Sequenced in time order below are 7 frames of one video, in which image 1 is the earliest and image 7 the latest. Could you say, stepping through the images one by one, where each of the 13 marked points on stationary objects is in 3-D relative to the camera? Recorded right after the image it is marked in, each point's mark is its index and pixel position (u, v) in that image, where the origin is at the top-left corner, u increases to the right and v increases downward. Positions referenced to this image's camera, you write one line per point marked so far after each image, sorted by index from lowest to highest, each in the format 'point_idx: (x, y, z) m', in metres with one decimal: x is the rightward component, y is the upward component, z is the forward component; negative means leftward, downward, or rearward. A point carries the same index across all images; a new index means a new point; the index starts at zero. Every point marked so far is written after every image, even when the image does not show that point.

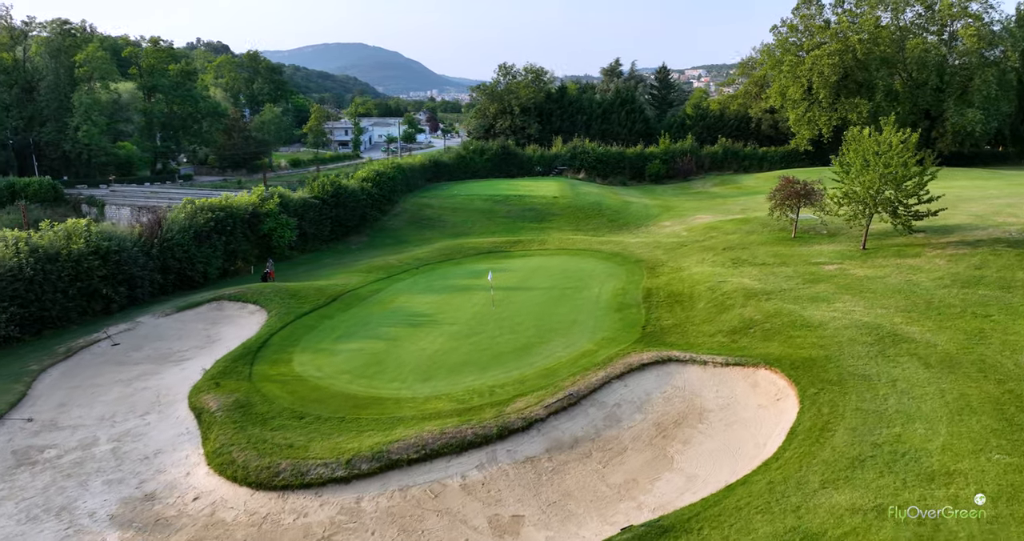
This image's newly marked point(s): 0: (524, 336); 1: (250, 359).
0: (+0.3, -1.8, +19.0) m
1: (-6.5, -2.2, +17.7) m
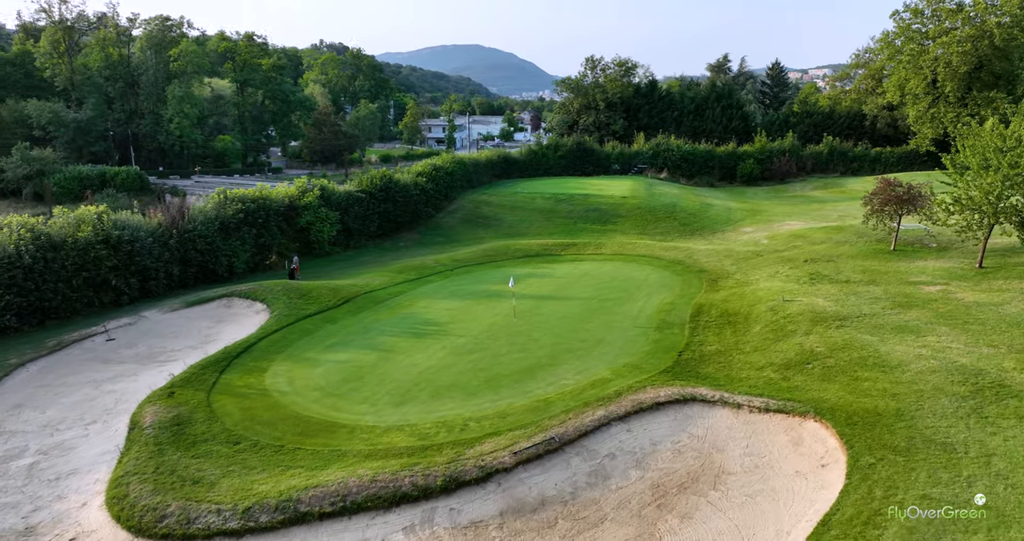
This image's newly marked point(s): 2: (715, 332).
0: (+0.4, -2.0, +16.2) m
1: (-6.5, -2.1, +15.9) m
2: (+4.9, -1.5, +17.4) m
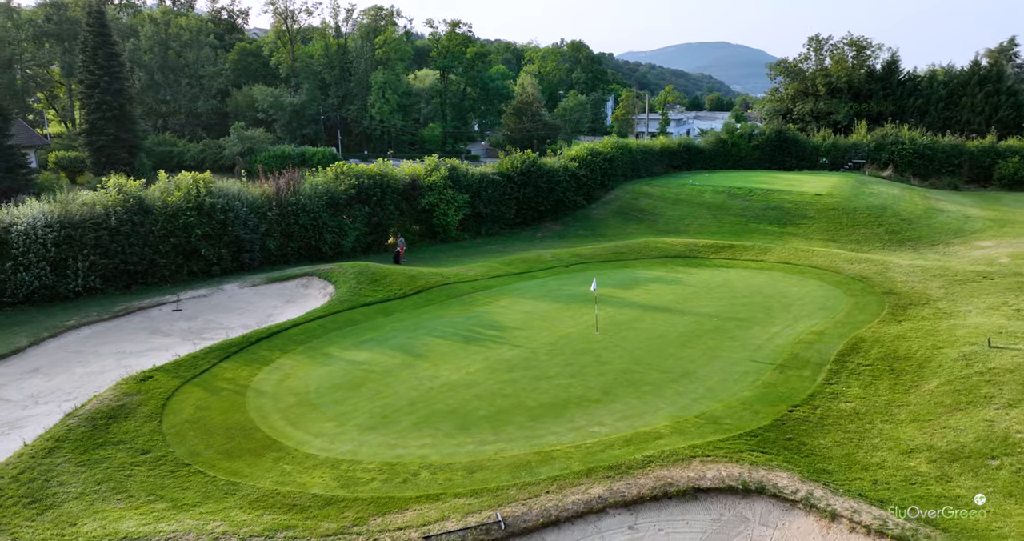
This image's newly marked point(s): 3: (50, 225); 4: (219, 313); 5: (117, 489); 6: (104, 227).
0: (+1.1, -2.0, +12.0) m
1: (-5.5, -1.6, +13.9) m
2: (+5.8, -1.9, +11.8) m
3: (-11.7, +1.2, +18.0) m
4: (-7.5, -1.1, +18.2) m
5: (-4.8, -2.7, +8.7) m
6: (-10.8, +1.2, +18.8) m
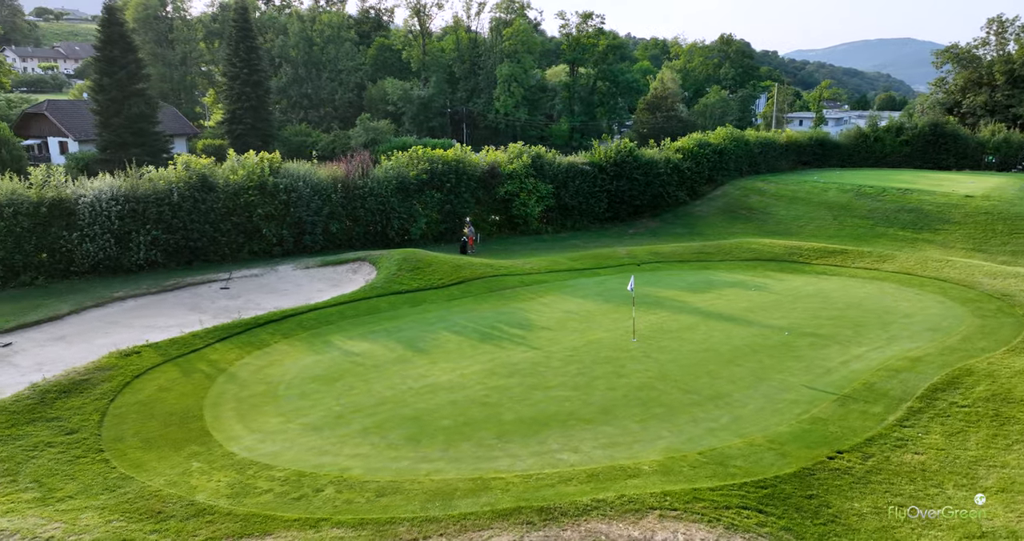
0: (+0.9, -1.8, +10.0) m
1: (-5.2, -1.1, +13.2) m
2: (+5.4, -2.0, +8.9) m
3: (-10.3, +1.9, +18.4) m
4: (-6.2, -0.6, +17.8) m
5: (-5.6, -2.2, +8.0) m
6: (-9.3, +1.8, +19.1) m
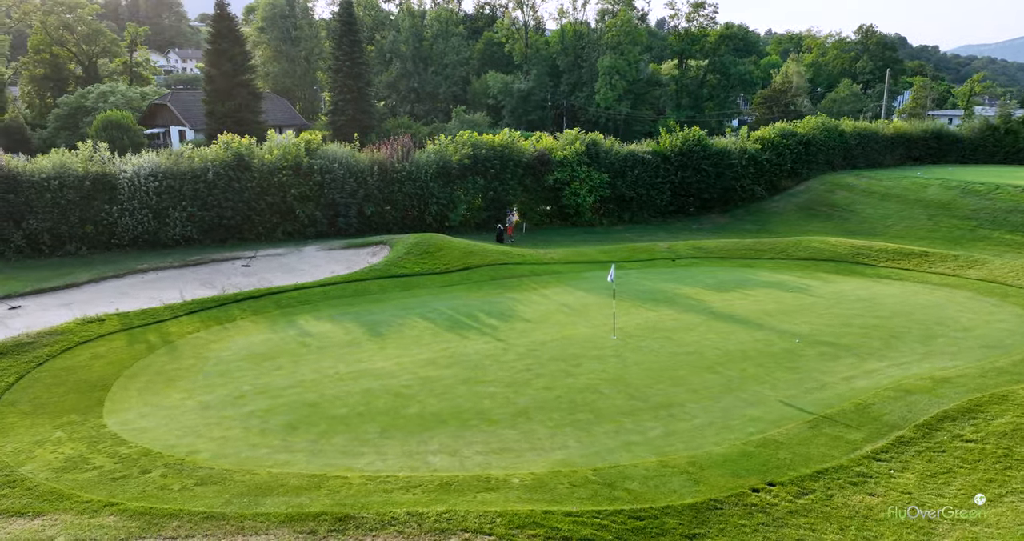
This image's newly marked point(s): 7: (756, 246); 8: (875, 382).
0: (-0.2, -1.6, +8.8) m
1: (-5.6, -0.6, +13.0) m
2: (+4.1, -1.9, +6.9) m
3: (-9.6, +2.6, +19.0) m
4: (-5.8, 0.0, +17.7) m
5: (-6.9, -1.7, +7.9) m
6: (-8.5, +2.5, +19.5) m
7: (+6.3, +0.6, +18.3) m
8: (+4.8, -1.5, +9.4) m
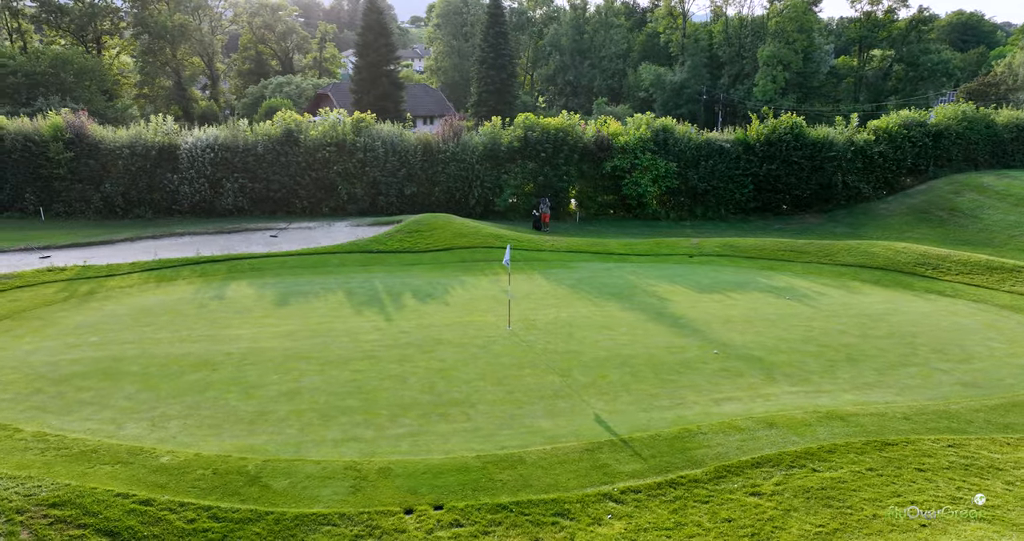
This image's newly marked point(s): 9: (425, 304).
0: (-2.5, -1.2, +8.0) m
1: (-6.6, +0.1, +13.5) m
2: (+1.1, -1.8, +5.1) m
3: (-8.6, +3.5, +20.3) m
4: (-5.5, +0.7, +18.0) m
5: (-9.3, -0.8, +8.9) m
6: (-7.4, +3.3, +20.4) m
7: (+6.3, +0.5, +15.5) m
8: (+2.5, -1.4, +7.3) m
9: (-1.3, -0.5, +11.5) m
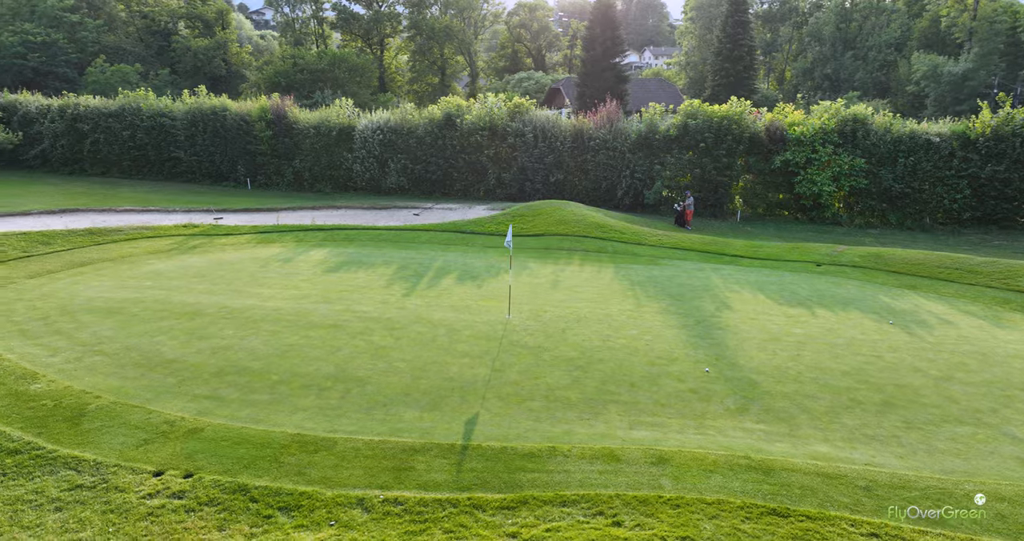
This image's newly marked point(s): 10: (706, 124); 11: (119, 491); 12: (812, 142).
0: (-3.1, -0.7, +8.2) m
1: (-4.8, +0.8, +14.7) m
2: (-0.8, -1.6, +4.2) m
3: (-4.0, +4.3, +21.7) m
4: (-2.2, +1.2, +18.5) m
5: (-9.0, +0.2, +11.4) m
6: (-2.9, +4.0, +21.4) m
7: (+7.9, +0.1, +12.0) m
8: (+1.3, -1.4, +5.8) m
9: (-0.7, -0.2, +10.9) m
10: (+5.3, +3.9, +19.2) m
11: (-2.5, -1.5, +4.7) m
12: (+7.7, +3.3, +18.5) m
